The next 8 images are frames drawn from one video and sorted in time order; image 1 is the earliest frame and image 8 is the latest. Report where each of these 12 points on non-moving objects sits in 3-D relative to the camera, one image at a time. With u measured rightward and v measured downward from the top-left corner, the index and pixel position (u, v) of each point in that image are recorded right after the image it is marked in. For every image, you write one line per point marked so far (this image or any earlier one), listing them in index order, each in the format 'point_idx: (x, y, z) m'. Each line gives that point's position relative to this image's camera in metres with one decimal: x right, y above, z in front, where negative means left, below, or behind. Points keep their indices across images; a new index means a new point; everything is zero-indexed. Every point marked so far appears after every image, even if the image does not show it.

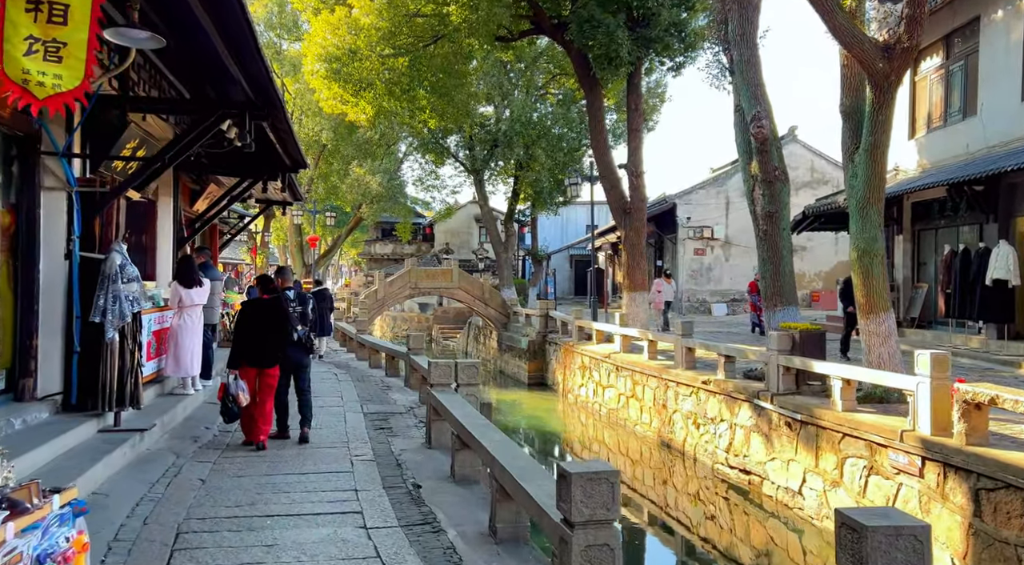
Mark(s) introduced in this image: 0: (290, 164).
0: (-2.8, +1.5, +10.7) m
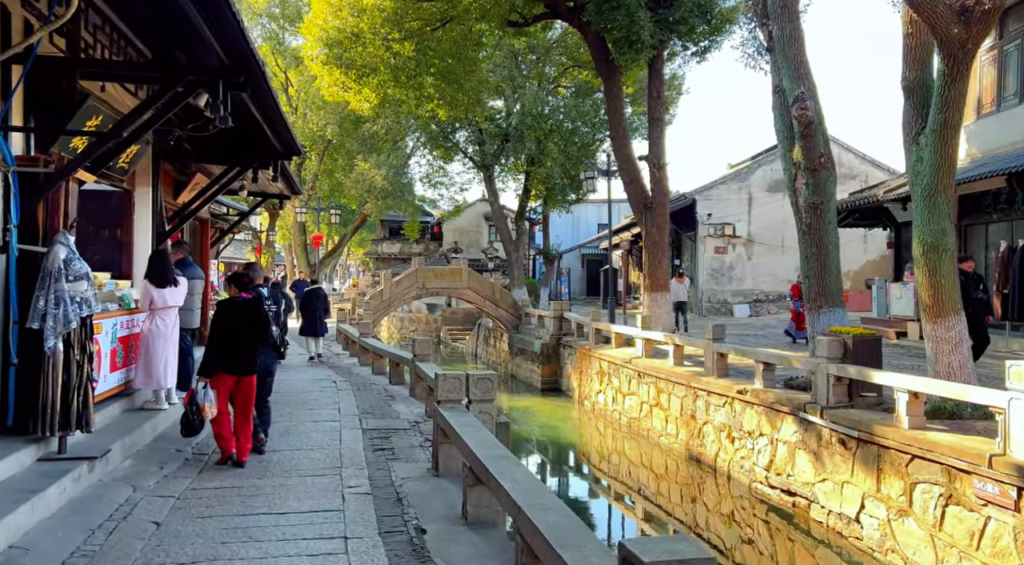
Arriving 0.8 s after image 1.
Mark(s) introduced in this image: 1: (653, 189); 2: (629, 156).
0: (-2.6, +1.5, +9.6) m
1: (+2.6, +1.8, +15.9) m
2: (+2.2, +2.4, +16.0) m
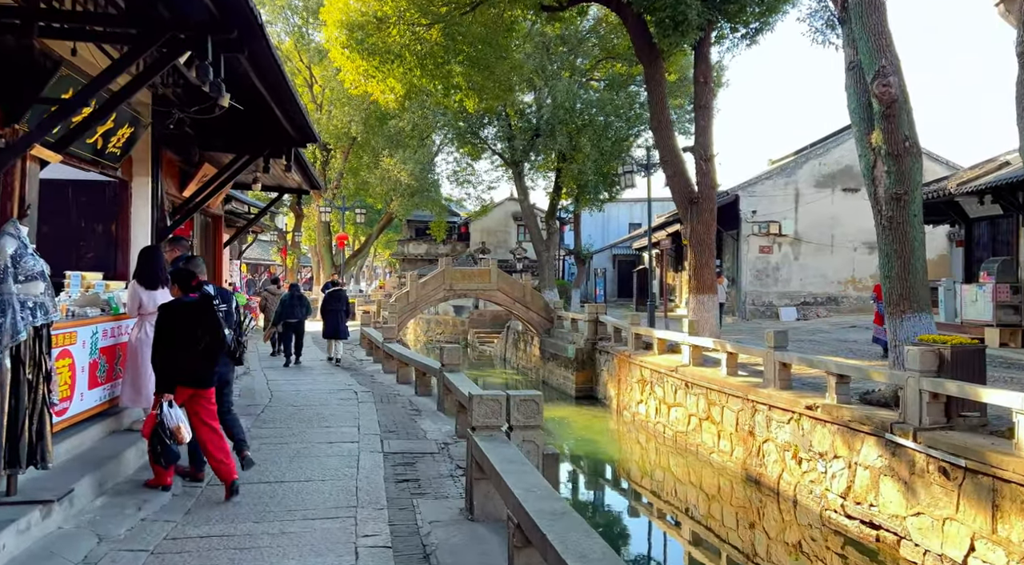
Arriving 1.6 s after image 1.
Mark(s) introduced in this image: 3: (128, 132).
0: (-2.2, +1.5, +8.6) m
1: (+3.2, +1.7, +14.7) m
2: (+2.8, +2.4, +14.8) m
3: (-3.5, +1.4, +7.8) m
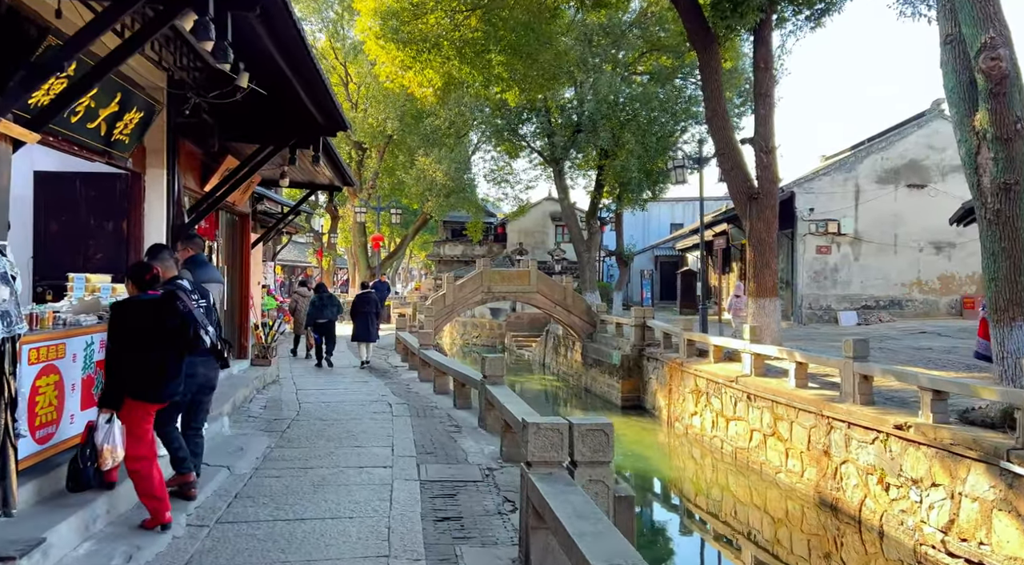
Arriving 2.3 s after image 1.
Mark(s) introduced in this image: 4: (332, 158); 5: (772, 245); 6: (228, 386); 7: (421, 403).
0: (-1.7, +1.5, +7.8) m
1: (+4.0, +1.7, +13.6) m
2: (+3.5, +2.3, +13.8) m
3: (-3.1, +1.4, +7.0) m
4: (-2.0, +1.4, +9.7) m
5: (+4.1, +0.6, +13.5) m
6: (-3.2, -1.2, +9.7) m
7: (-1.1, -1.5, +10.5) m
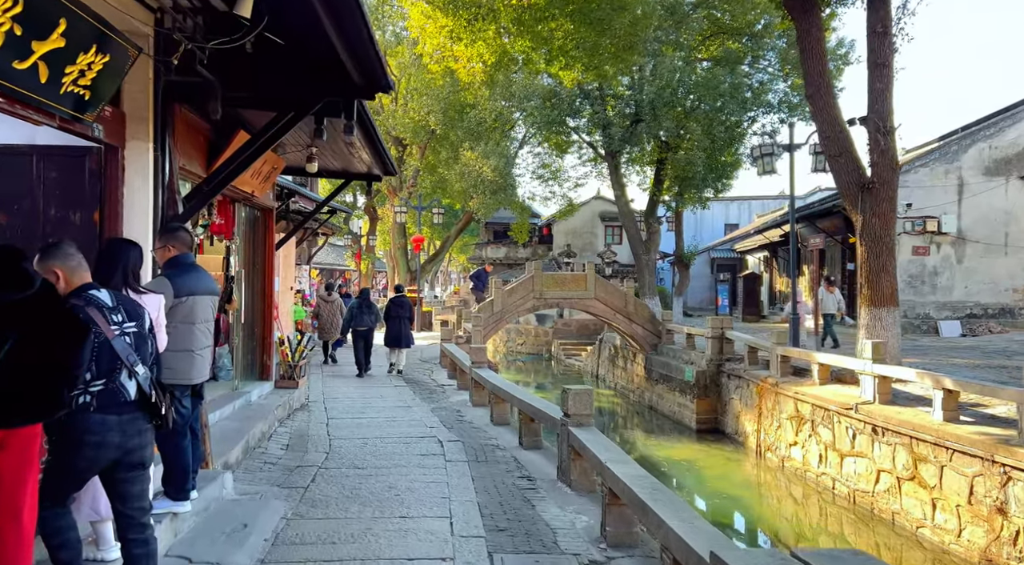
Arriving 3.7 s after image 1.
0: (-1.1, +1.4, +5.8) m
1: (+4.9, +1.6, +11.5) m
2: (+4.4, +2.2, +11.6) m
3: (-2.5, +1.3, +5.2) m
4: (-1.3, +1.4, +7.8) m
5: (+5.0, +0.5, +11.3) m
6: (-2.5, -1.3, +7.8) m
7: (-0.3, -1.6, +8.5) m
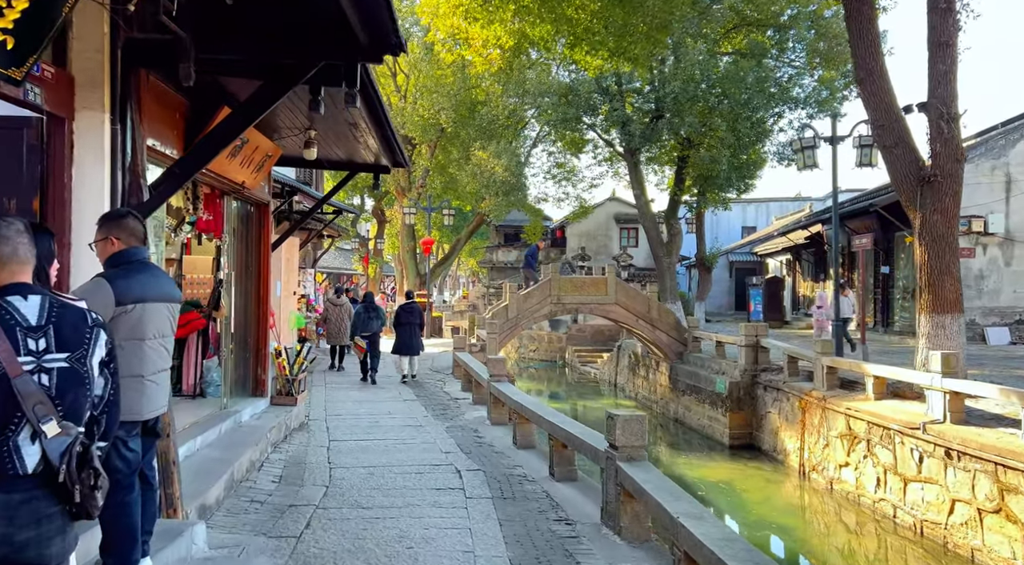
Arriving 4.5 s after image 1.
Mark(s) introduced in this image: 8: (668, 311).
0: (-0.9, +1.4, +4.7) m
1: (+5.1, +1.6, +10.3) m
2: (+4.7, +2.2, +10.5) m
3: (-2.2, +1.3, +4.1) m
4: (-1.1, +1.3, +6.7) m
5: (+5.3, +0.5, +10.2) m
6: (-2.3, -1.3, +6.8) m
7: (-0.1, -1.6, +7.4) m
8: (+3.3, -0.6, +17.9) m
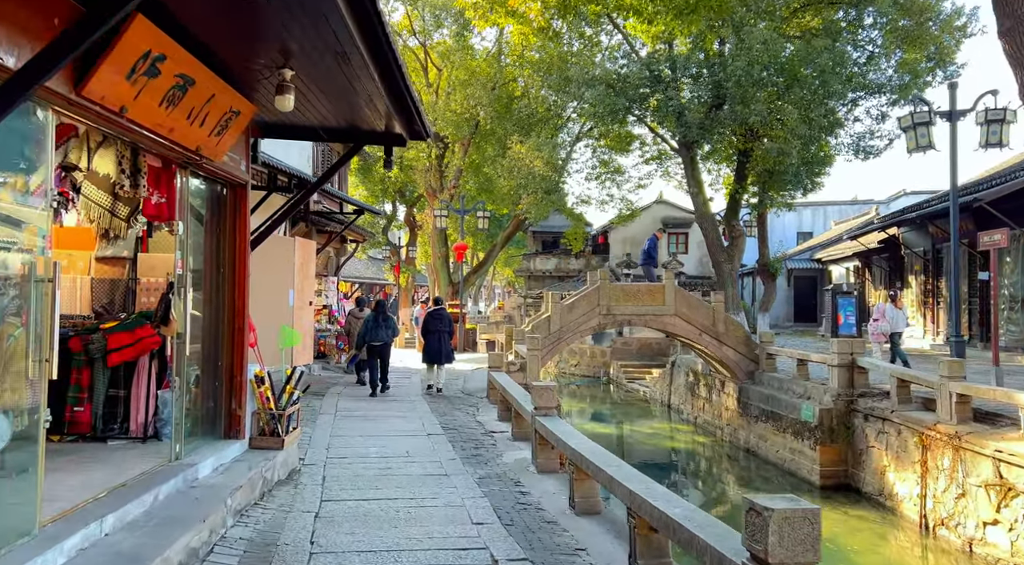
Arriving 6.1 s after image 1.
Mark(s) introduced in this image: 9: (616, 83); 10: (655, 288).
0: (-0.6, +1.4, +2.6) m
1: (+5.6, +1.5, +7.9) m
2: (+5.2, +2.1, +8.1) m
3: (-2.0, +1.3, +2.0) m
4: (-0.7, +1.3, +4.5) m
5: (+5.8, +0.4, +7.8) m
6: (-1.9, -1.3, +4.6) m
7: (+0.3, -1.6, +5.2) m
8: (+4.1, -0.7, +15.5) m
9: (+2.4, +4.7, +19.9) m
10: (+2.6, -0.1, +15.6) m
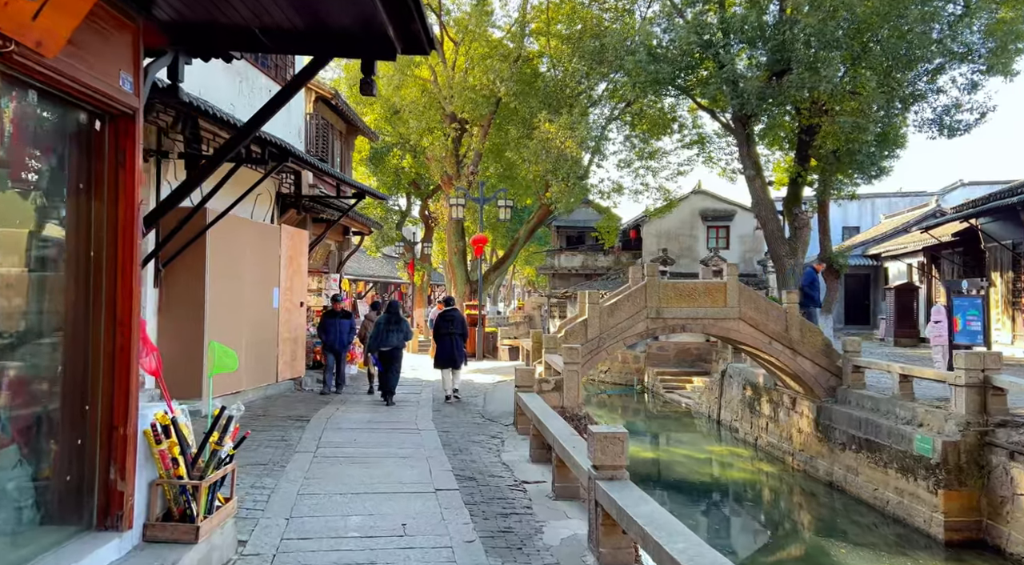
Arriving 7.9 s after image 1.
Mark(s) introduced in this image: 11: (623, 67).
0: (-0.4, +1.4, 0.0) m
1: (+5.9, +1.6, +5.2) m
2: (+5.5, +2.2, +5.4) m
3: (-1.8, +1.3, -0.6) m
4: (-0.5, +1.3, +1.9) m
5: (+6.1, +0.5, +5.0) m
6: (-1.7, -1.3, +2.0) m
7: (+0.5, -1.6, +2.5) m
8: (+4.5, -0.7, +12.8) m
9: (+3.0, +4.7, +17.2) m
10: (+3.1, -0.1, +12.9) m
11: (+2.3, +4.4, +17.5) m
